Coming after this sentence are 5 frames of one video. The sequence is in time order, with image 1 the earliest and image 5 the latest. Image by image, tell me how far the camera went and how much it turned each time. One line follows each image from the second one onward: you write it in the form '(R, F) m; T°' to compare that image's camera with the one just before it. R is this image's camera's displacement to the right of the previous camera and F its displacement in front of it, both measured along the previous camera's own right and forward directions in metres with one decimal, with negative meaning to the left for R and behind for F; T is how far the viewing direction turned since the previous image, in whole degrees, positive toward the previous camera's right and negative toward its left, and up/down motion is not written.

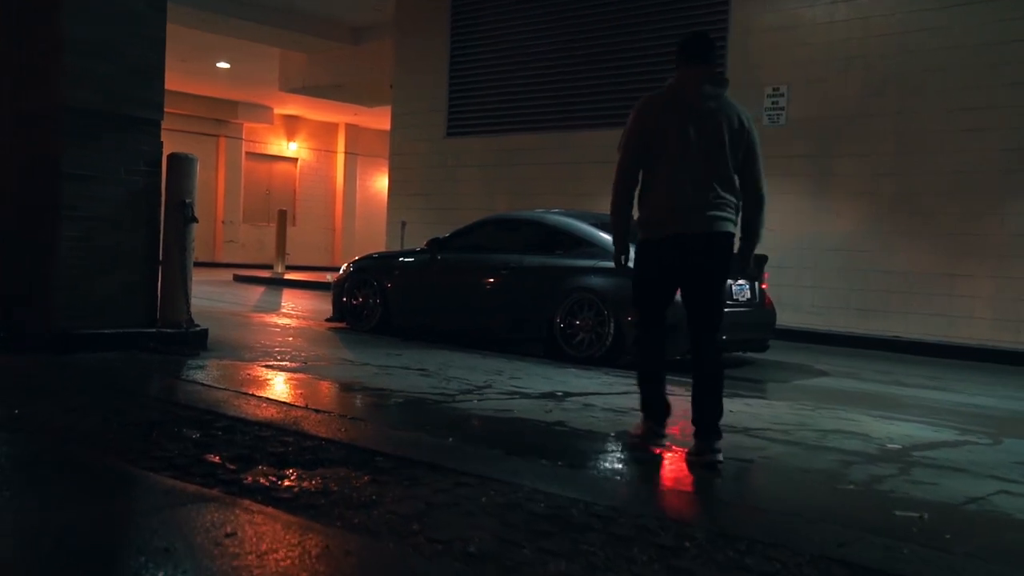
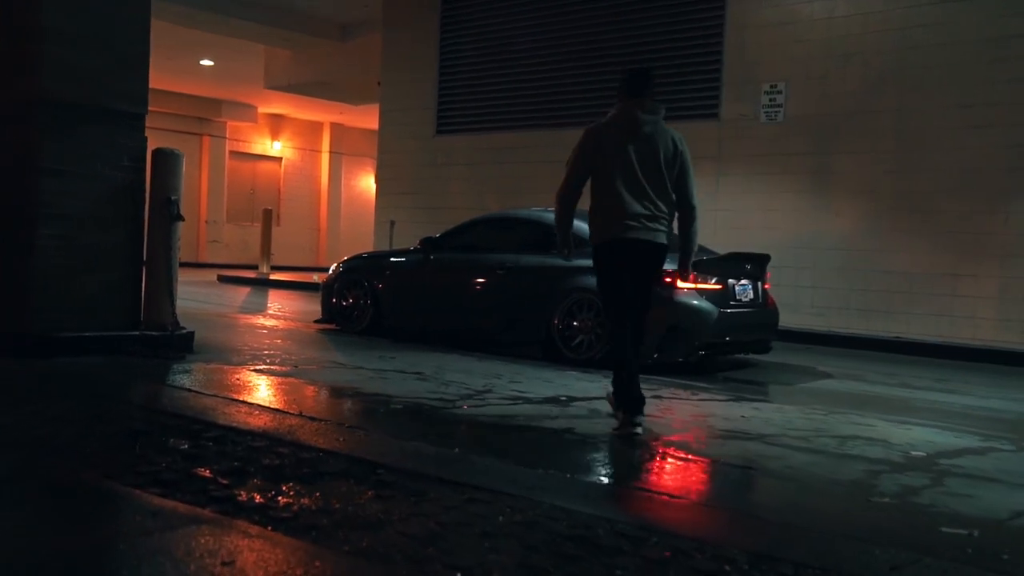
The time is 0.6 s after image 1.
(-0.1, +0.3) m; +1°
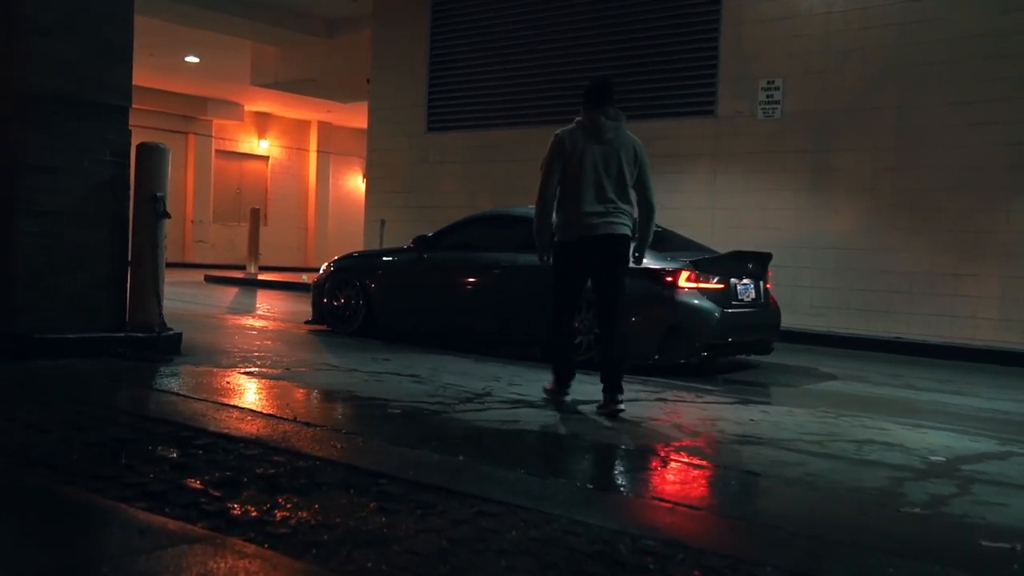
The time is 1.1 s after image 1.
(-0.1, +0.2) m; +1°
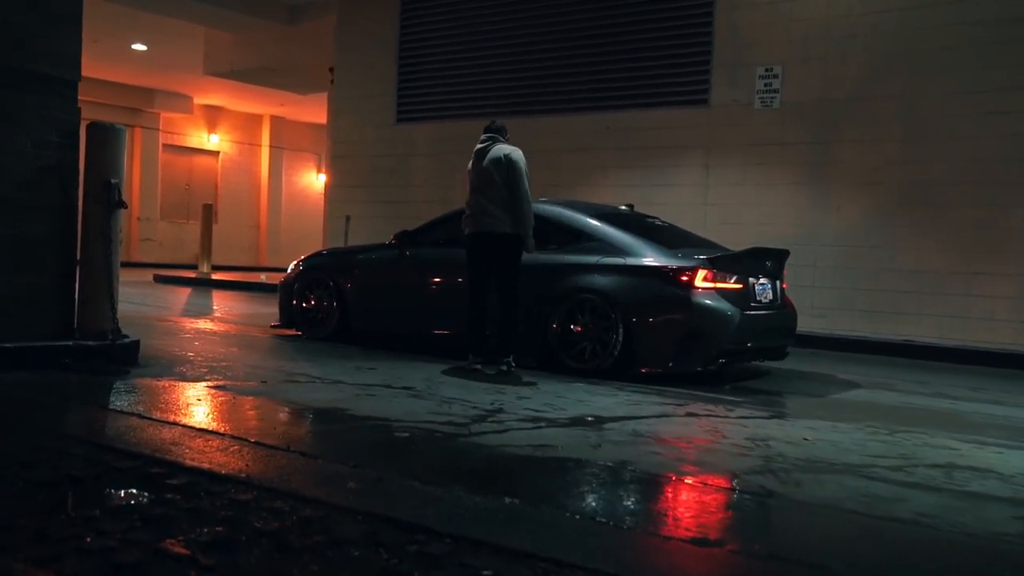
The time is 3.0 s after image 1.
(-0.4, +0.8) m; +3°
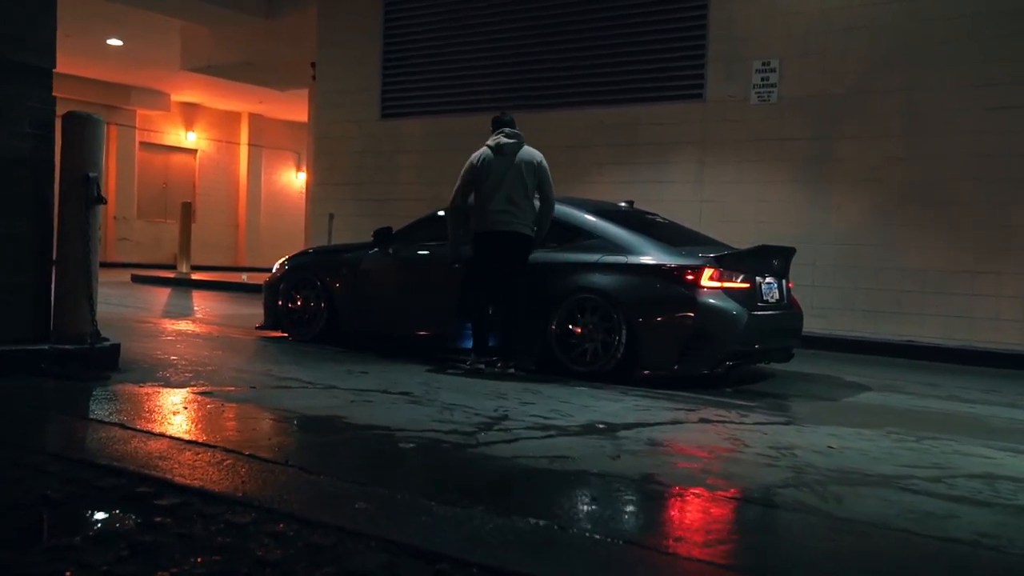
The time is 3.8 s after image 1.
(-0.1, +0.3) m; +1°
